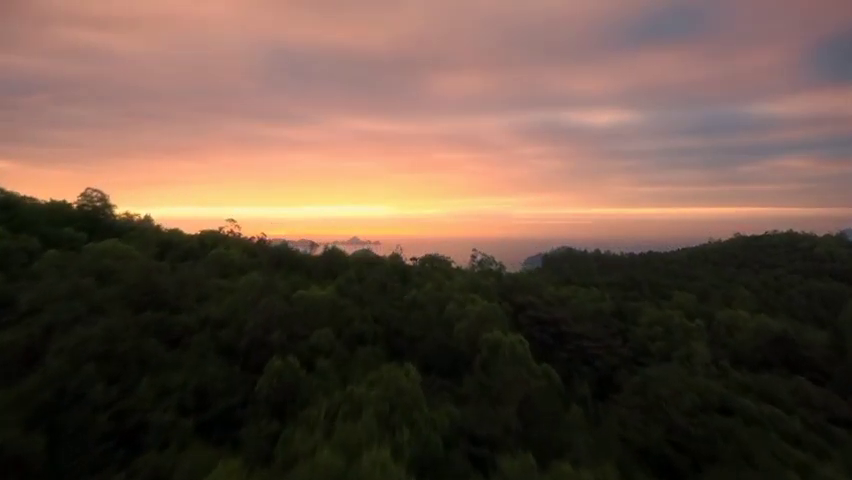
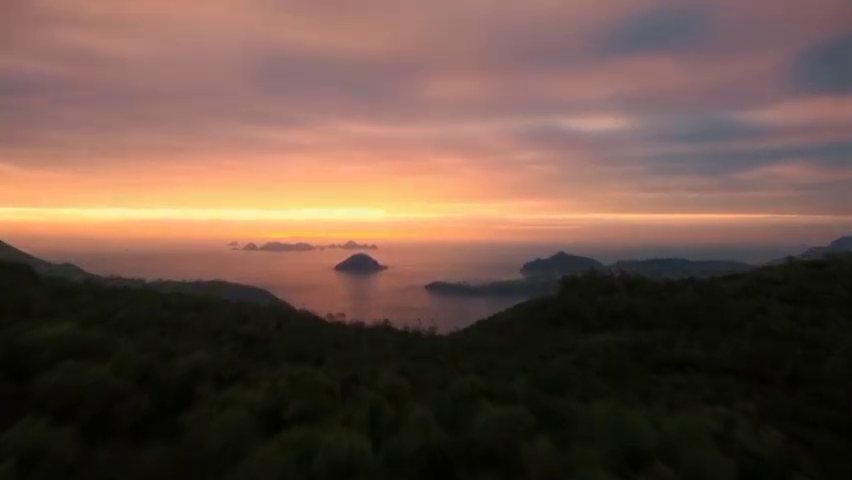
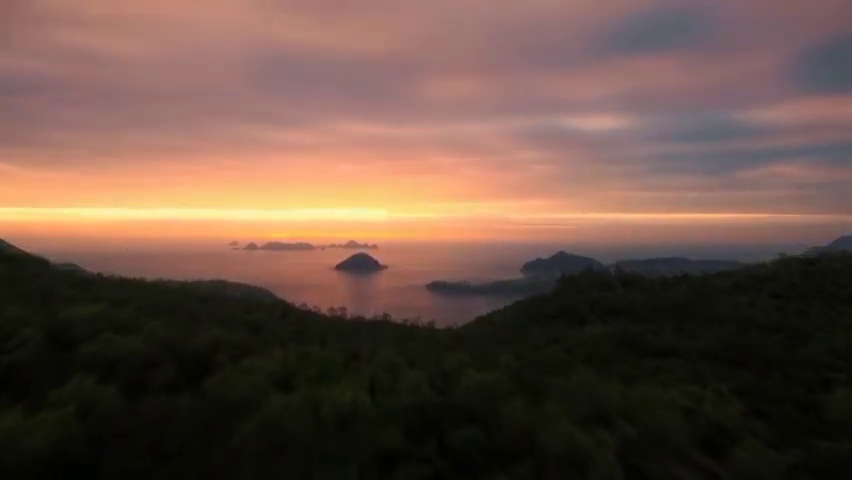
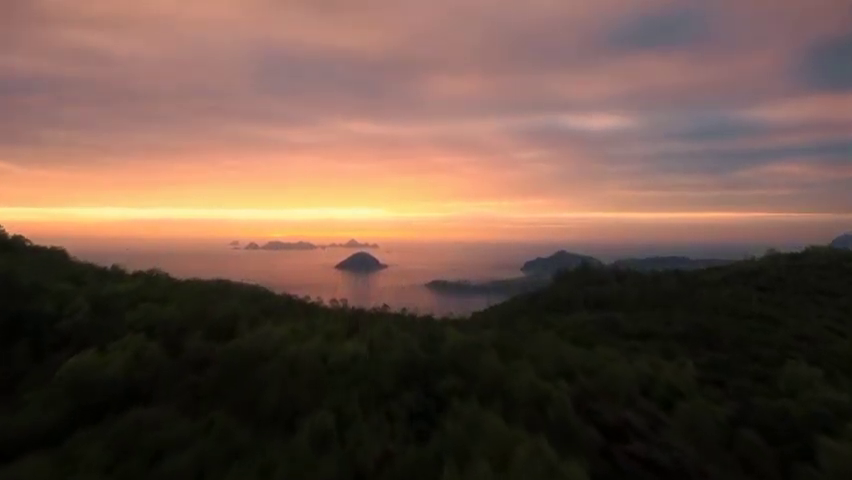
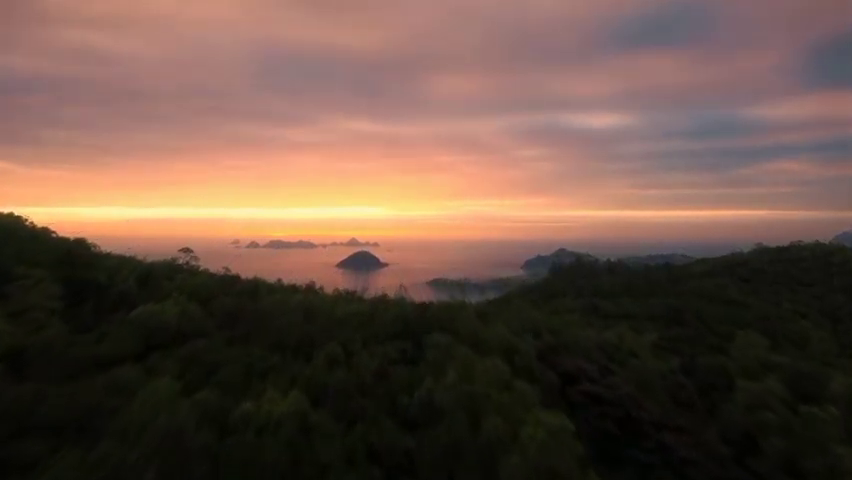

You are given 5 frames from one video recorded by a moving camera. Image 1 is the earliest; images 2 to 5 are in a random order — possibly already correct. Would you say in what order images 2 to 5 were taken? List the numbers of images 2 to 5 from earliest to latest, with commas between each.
5, 4, 3, 2
